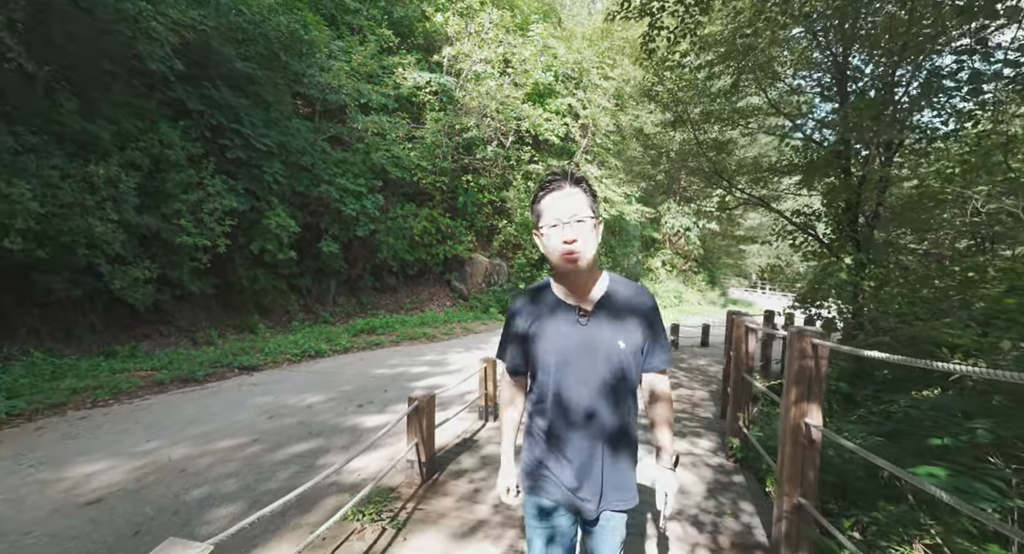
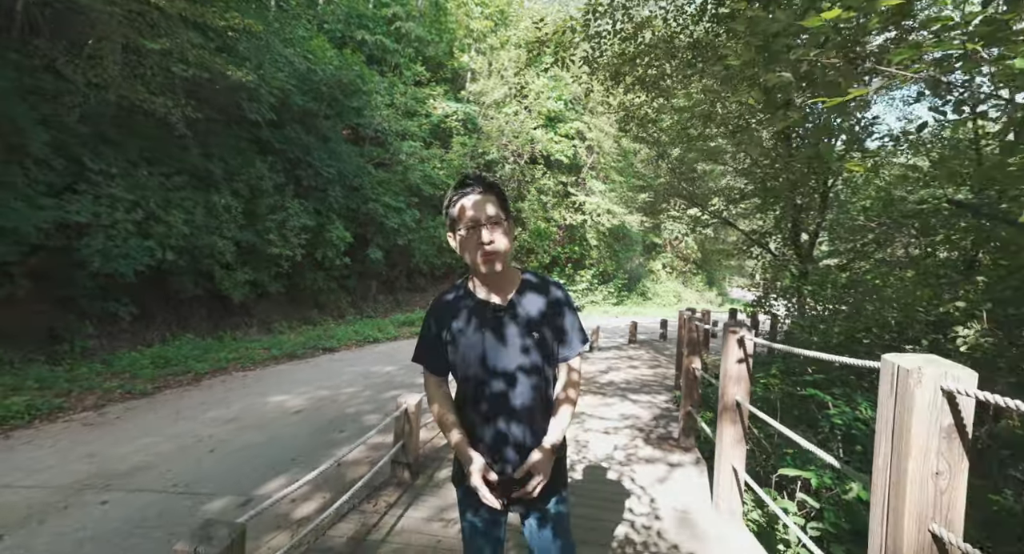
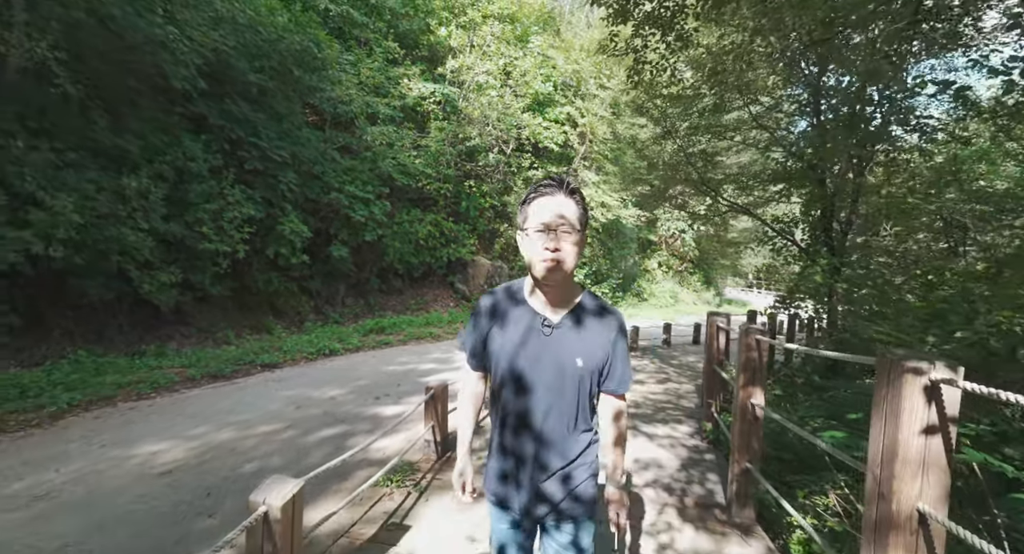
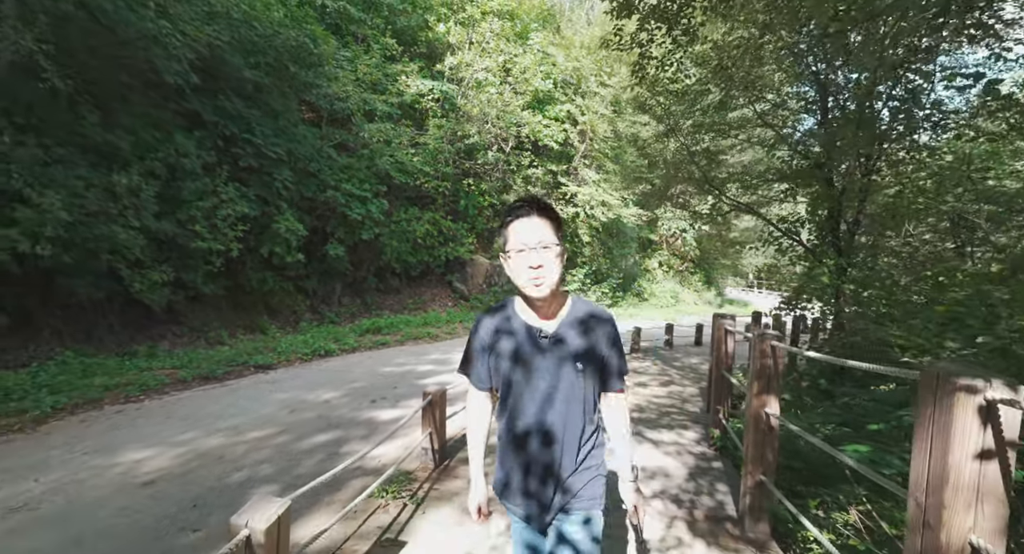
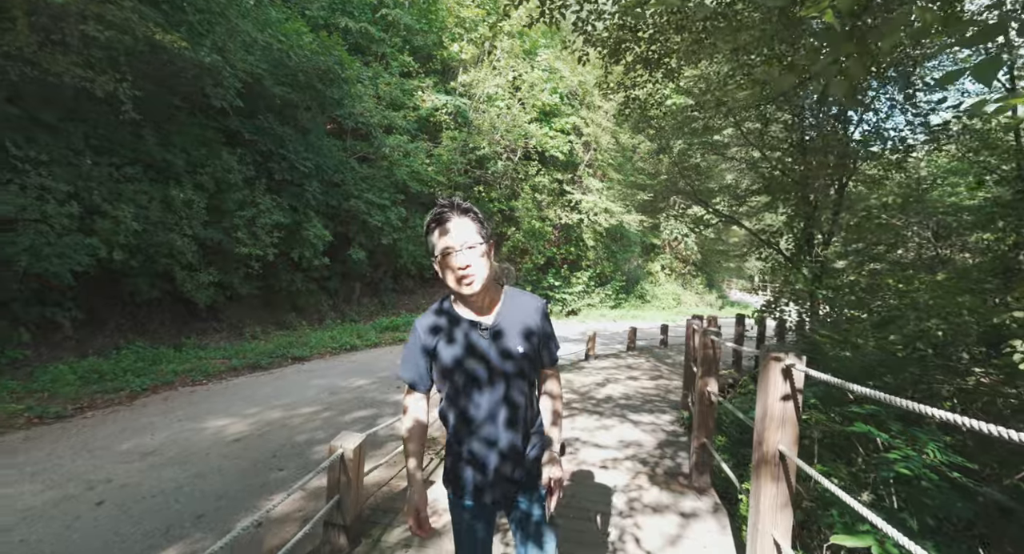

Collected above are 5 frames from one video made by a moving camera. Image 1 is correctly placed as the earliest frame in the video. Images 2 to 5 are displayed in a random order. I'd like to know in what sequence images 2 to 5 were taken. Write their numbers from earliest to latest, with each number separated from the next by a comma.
4, 3, 5, 2
